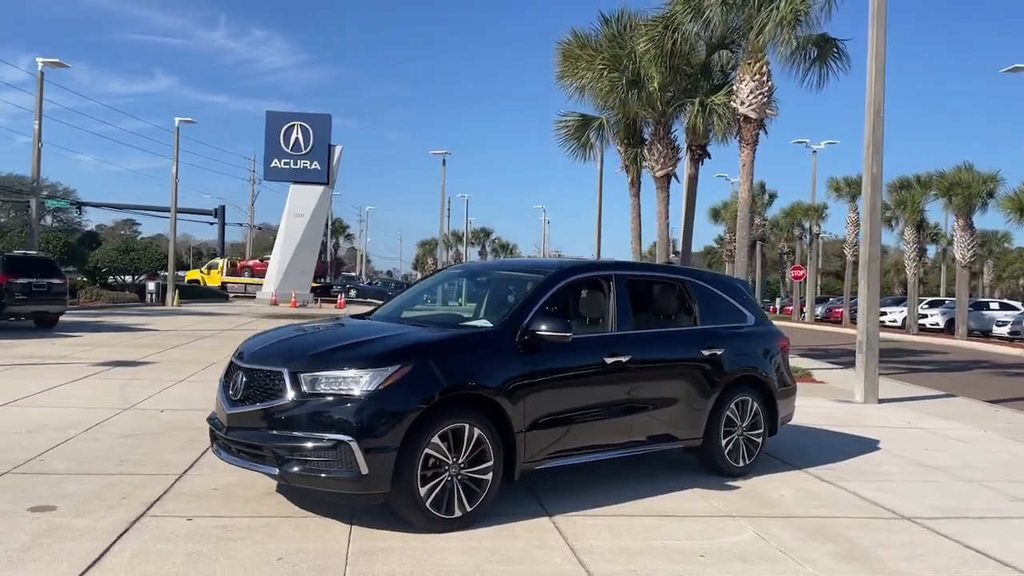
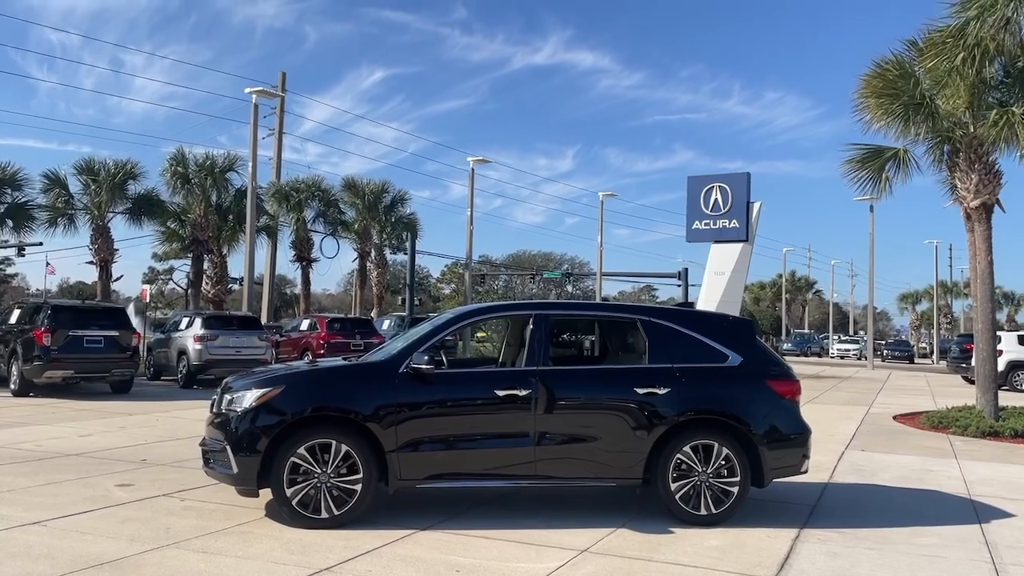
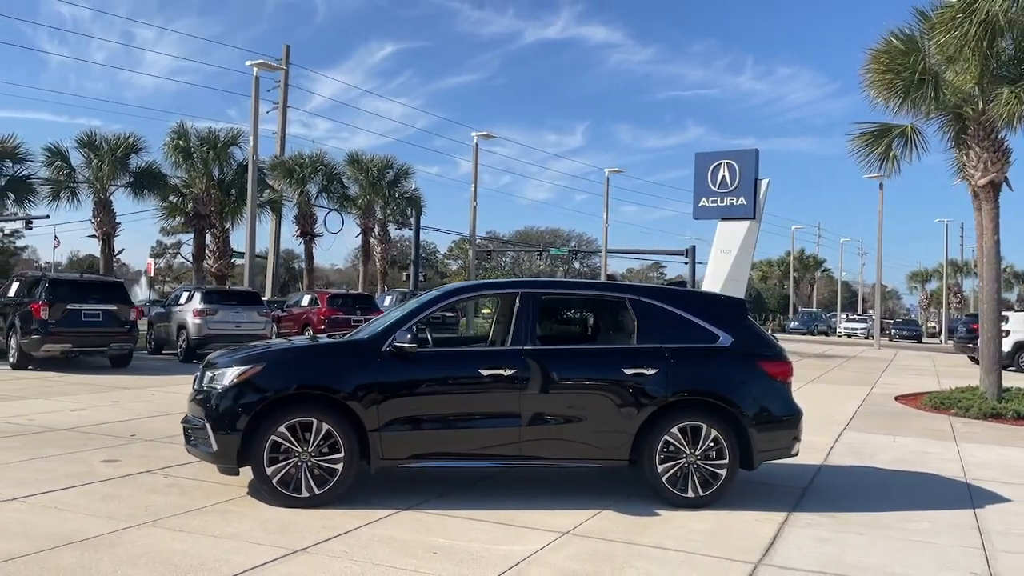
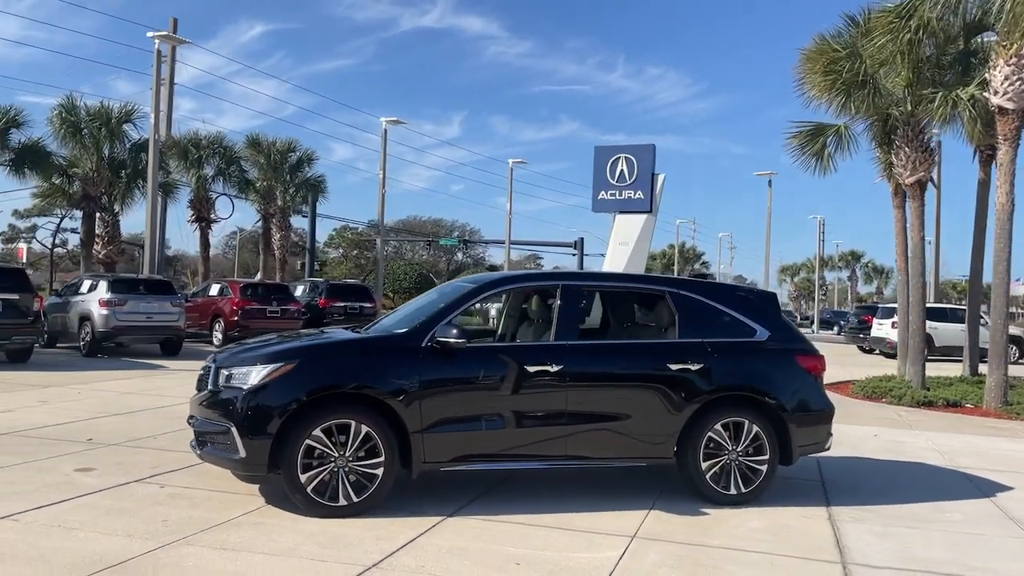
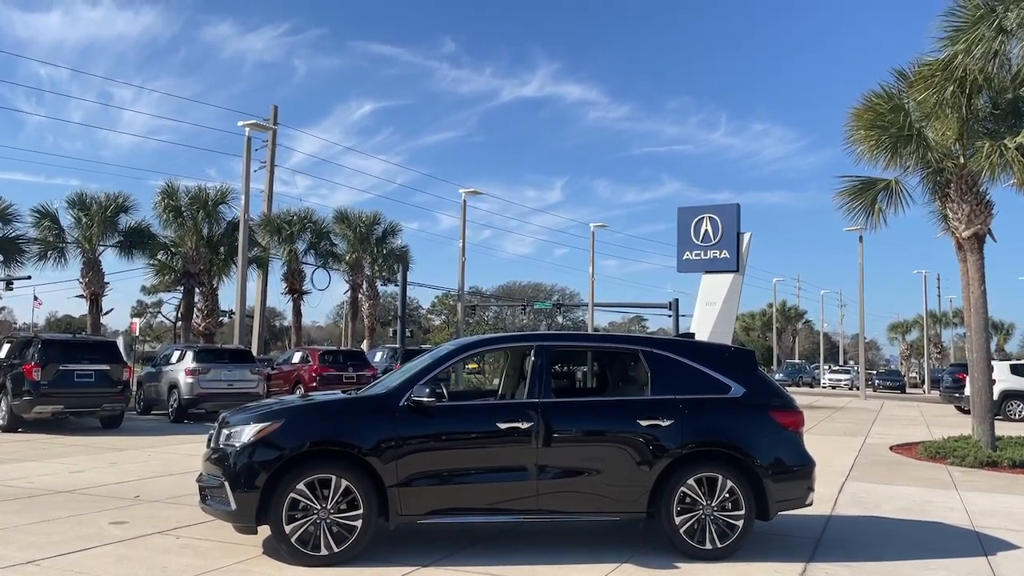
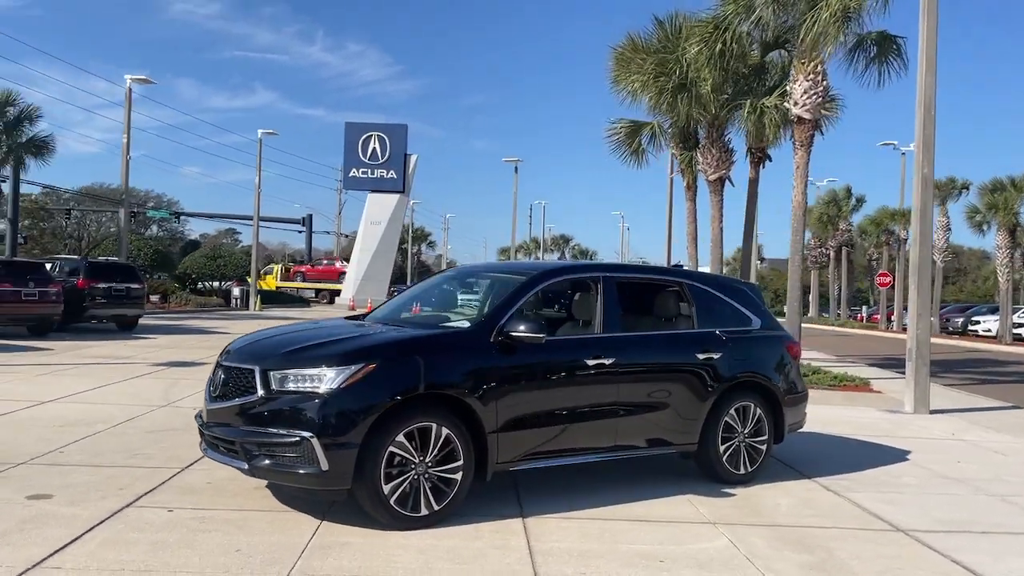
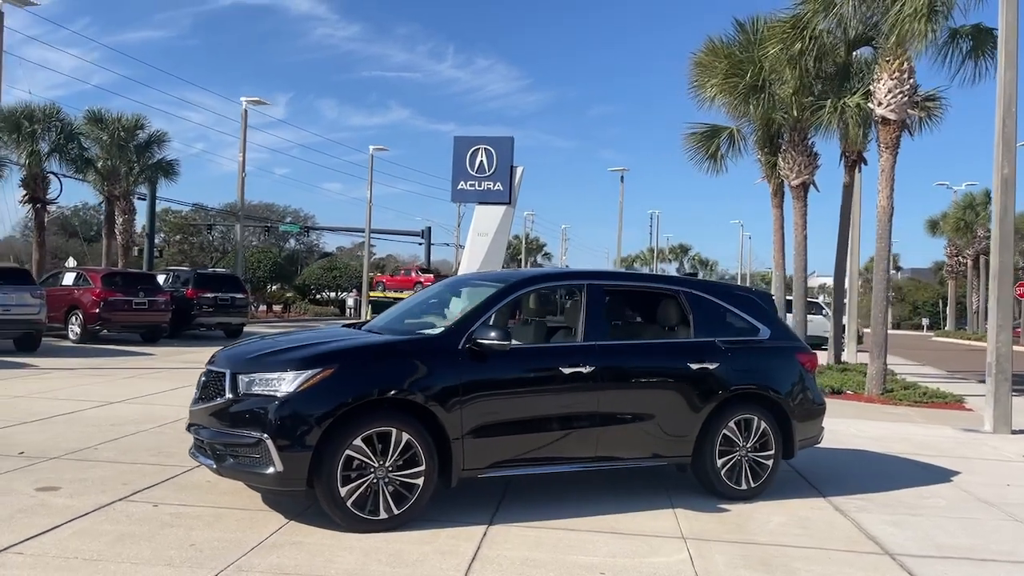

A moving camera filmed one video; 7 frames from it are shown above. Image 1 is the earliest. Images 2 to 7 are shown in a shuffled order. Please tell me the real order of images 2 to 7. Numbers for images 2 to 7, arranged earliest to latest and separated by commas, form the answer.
6, 7, 4, 3, 2, 5
